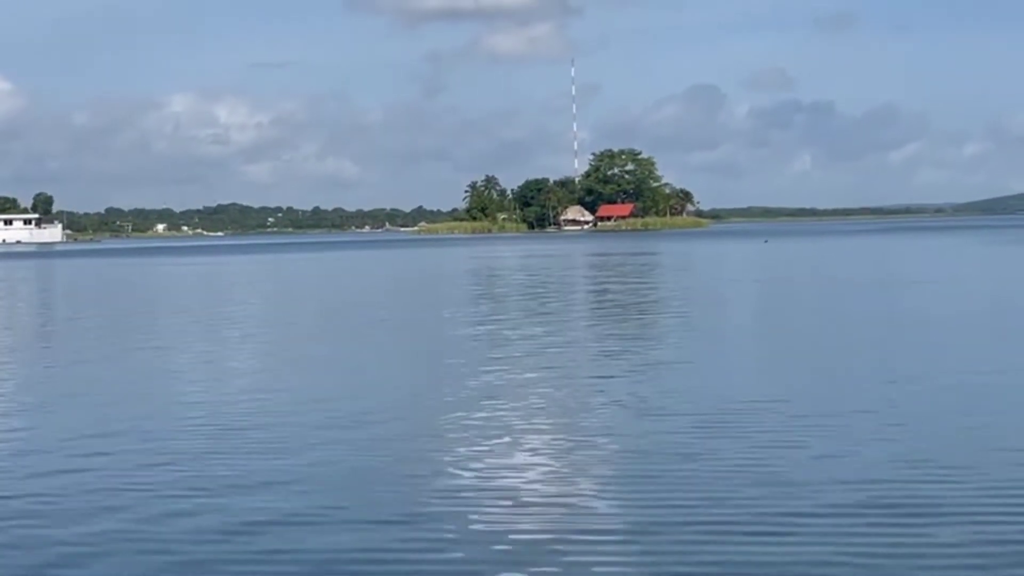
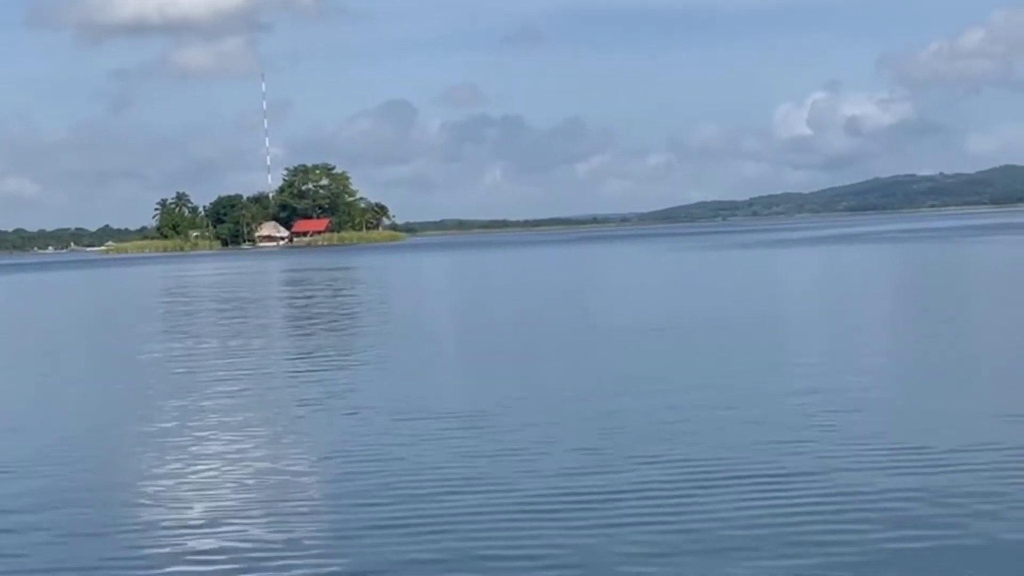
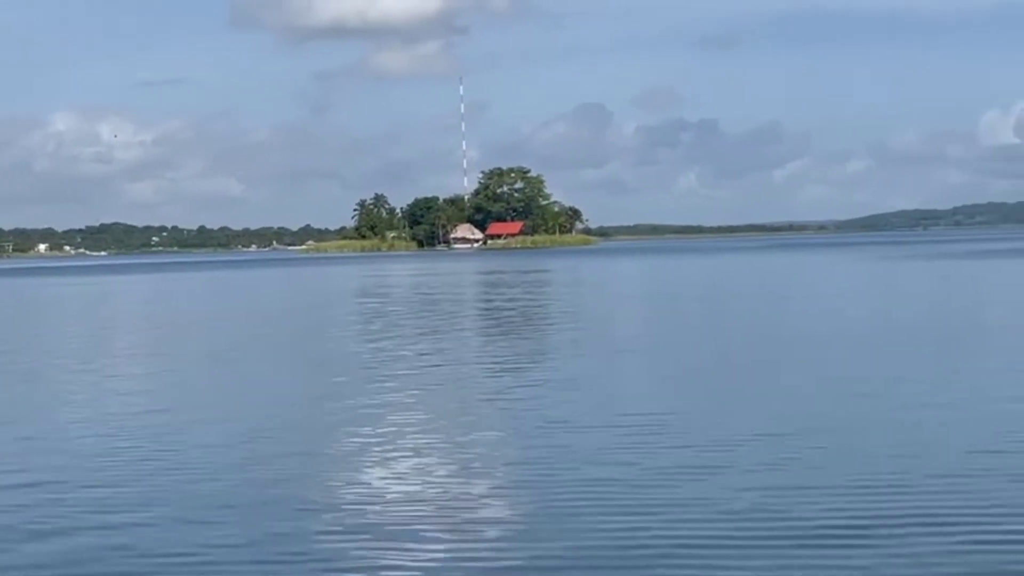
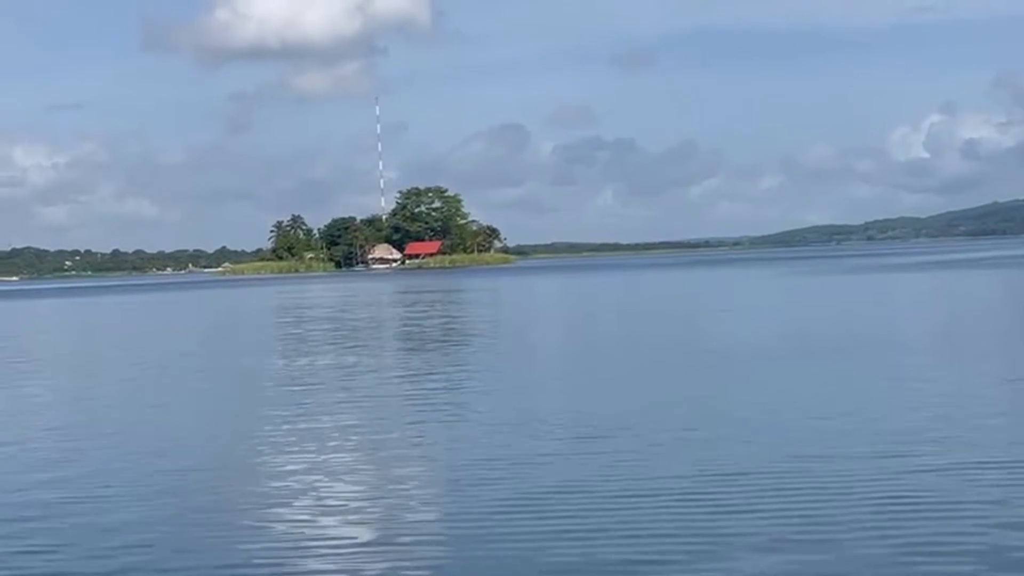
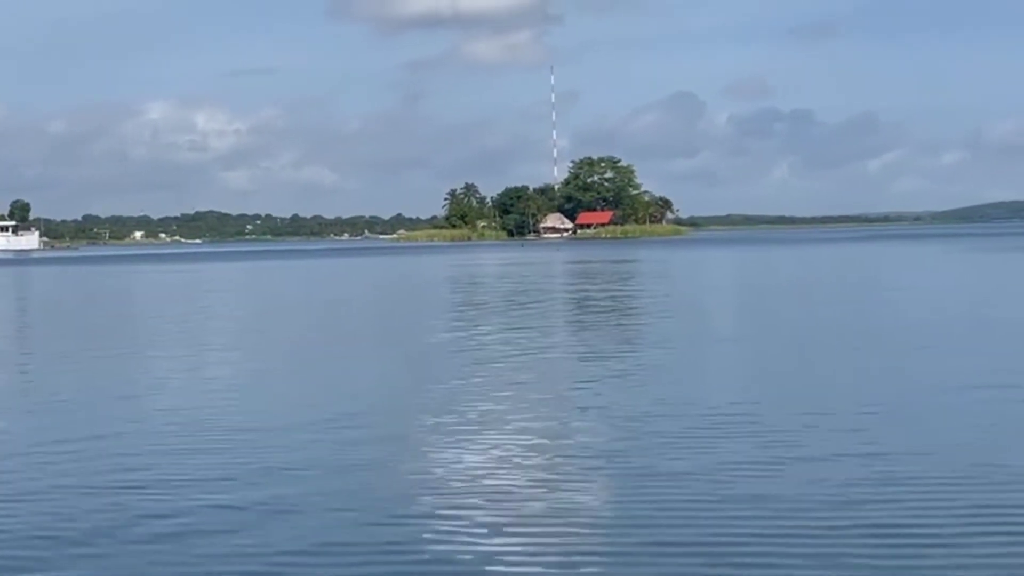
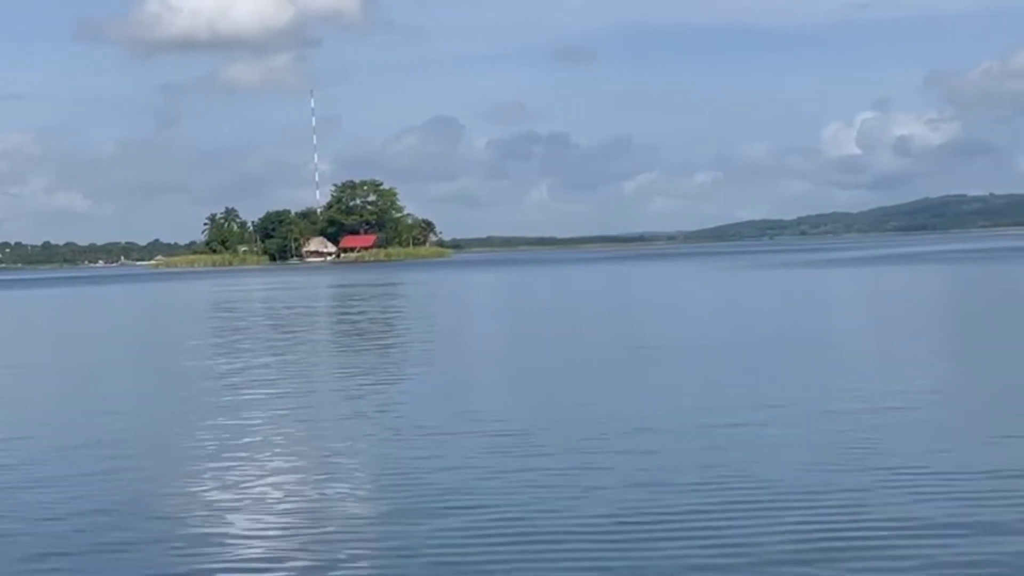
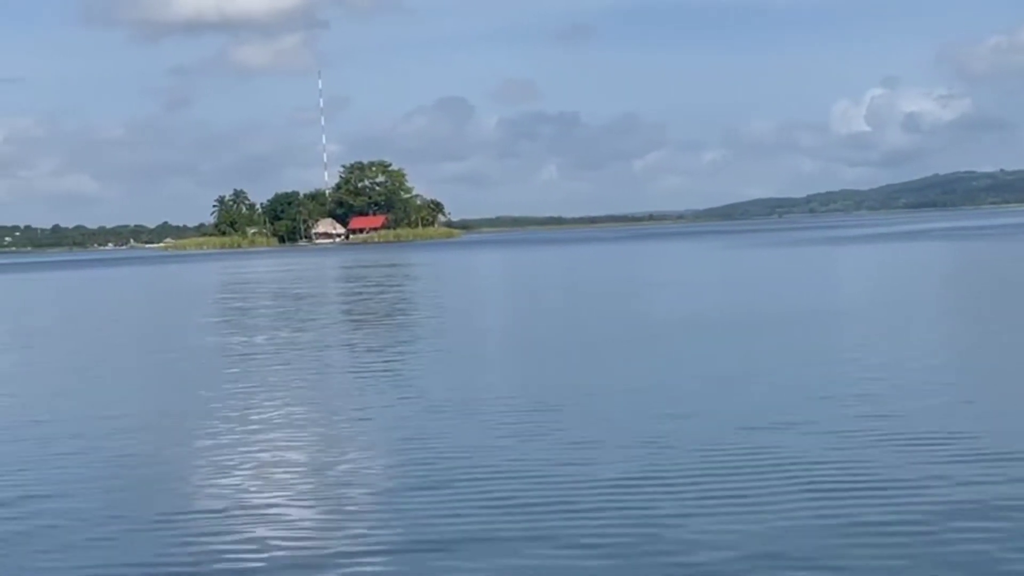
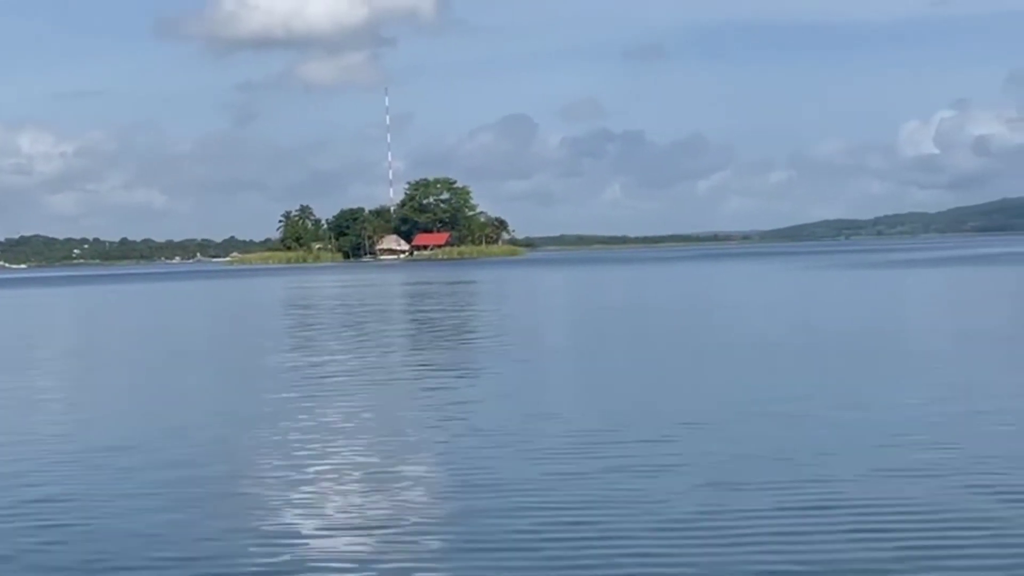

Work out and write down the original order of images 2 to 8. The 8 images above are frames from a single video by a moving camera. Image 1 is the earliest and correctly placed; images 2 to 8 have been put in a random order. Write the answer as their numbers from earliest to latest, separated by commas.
5, 3, 8, 6, 2, 7, 4
